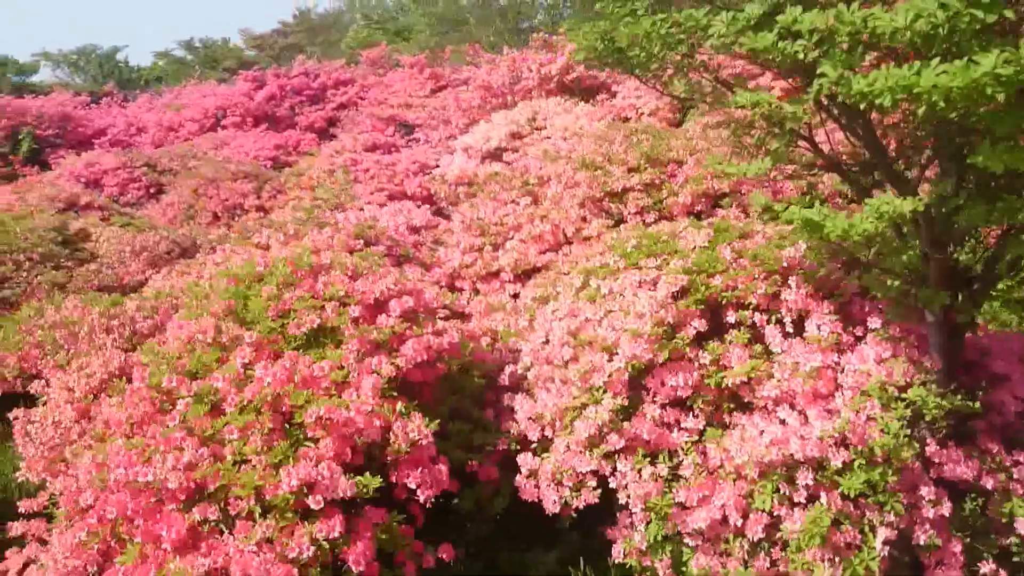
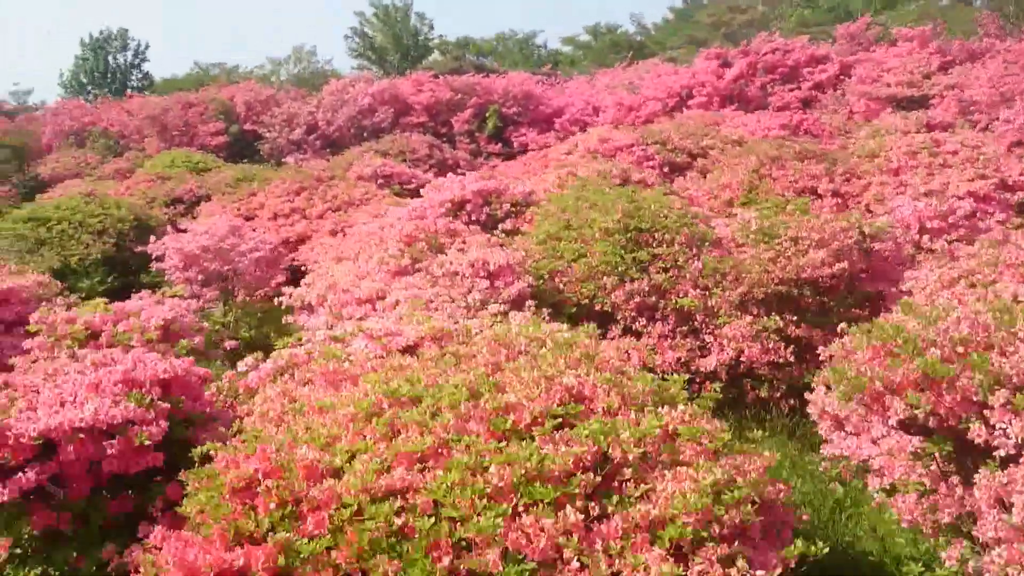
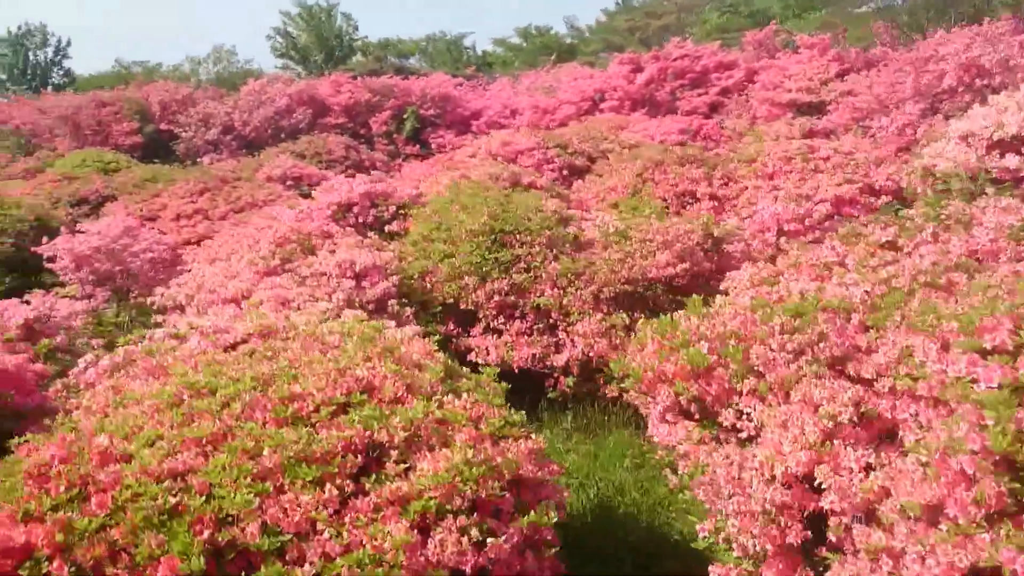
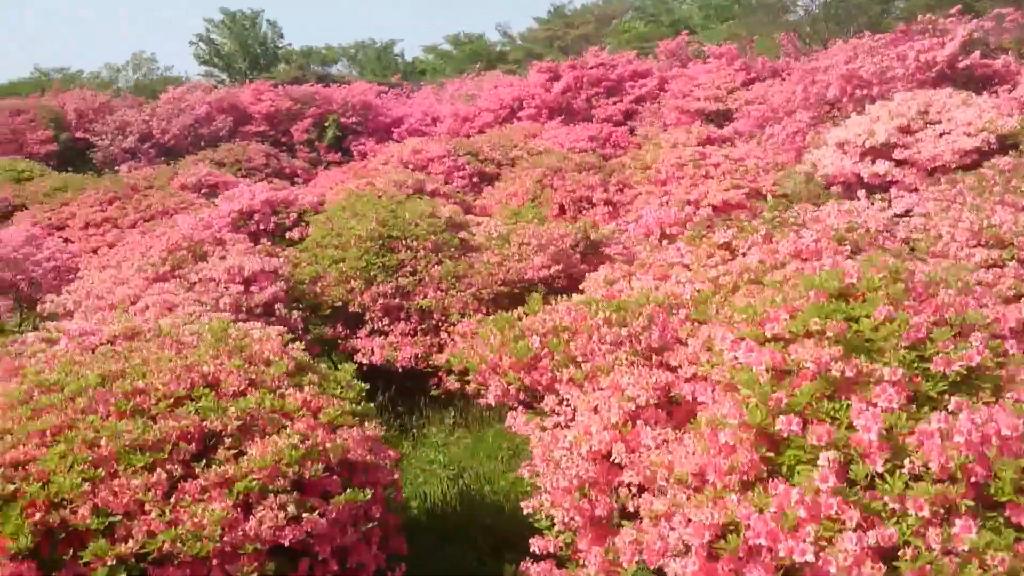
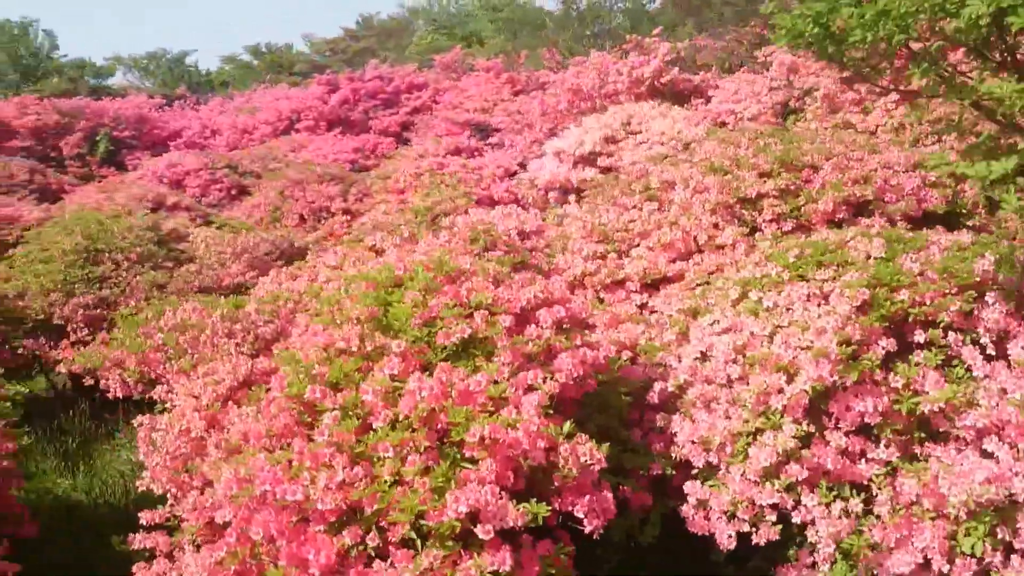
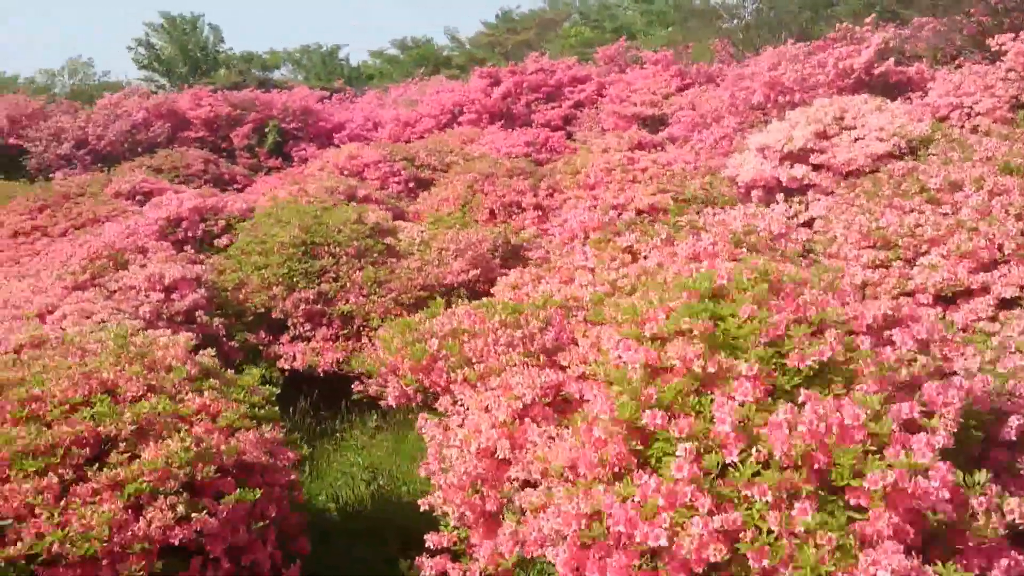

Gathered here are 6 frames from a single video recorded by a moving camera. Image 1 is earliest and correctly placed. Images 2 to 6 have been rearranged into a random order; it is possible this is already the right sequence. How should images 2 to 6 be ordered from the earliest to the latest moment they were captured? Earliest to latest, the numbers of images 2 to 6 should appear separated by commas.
5, 6, 4, 3, 2
